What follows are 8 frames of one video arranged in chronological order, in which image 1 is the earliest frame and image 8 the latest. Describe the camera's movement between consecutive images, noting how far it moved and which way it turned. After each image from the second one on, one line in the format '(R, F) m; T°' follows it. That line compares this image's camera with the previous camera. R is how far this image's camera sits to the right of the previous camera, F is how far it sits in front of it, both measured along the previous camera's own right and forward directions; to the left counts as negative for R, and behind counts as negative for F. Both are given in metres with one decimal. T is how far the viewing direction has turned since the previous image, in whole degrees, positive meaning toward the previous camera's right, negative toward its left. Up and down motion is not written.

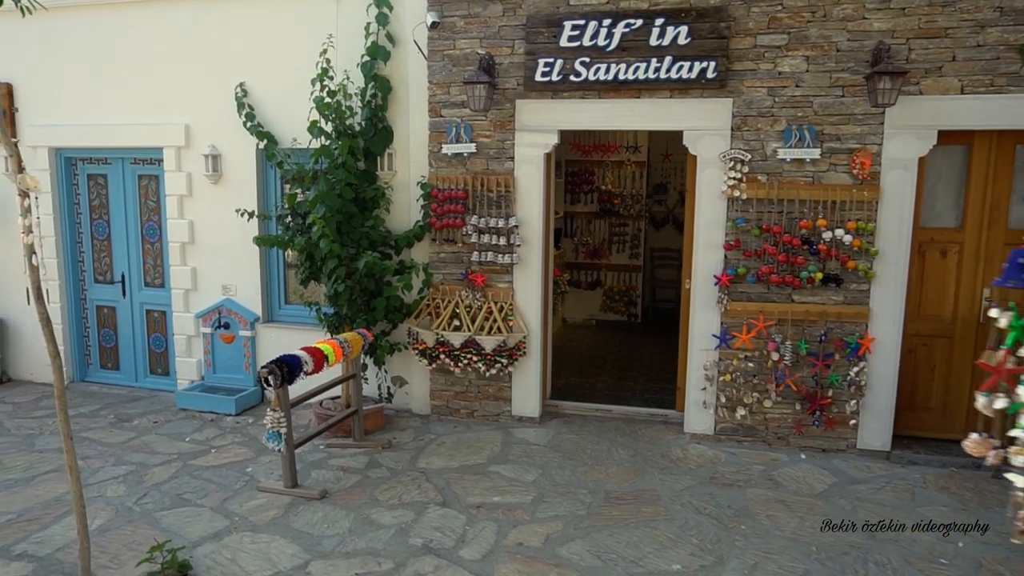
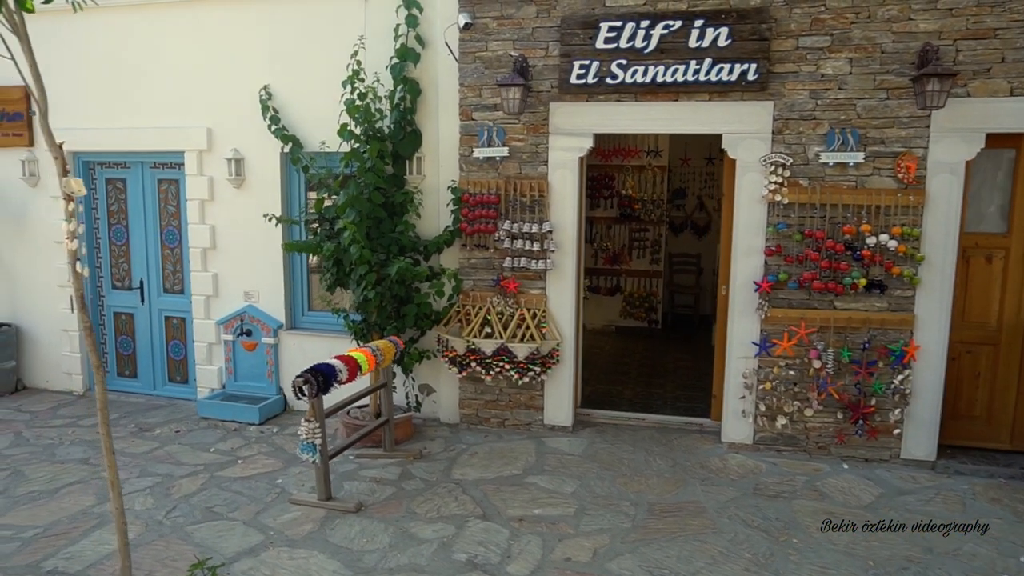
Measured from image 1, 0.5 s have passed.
(-0.3, +0.1) m; 0°
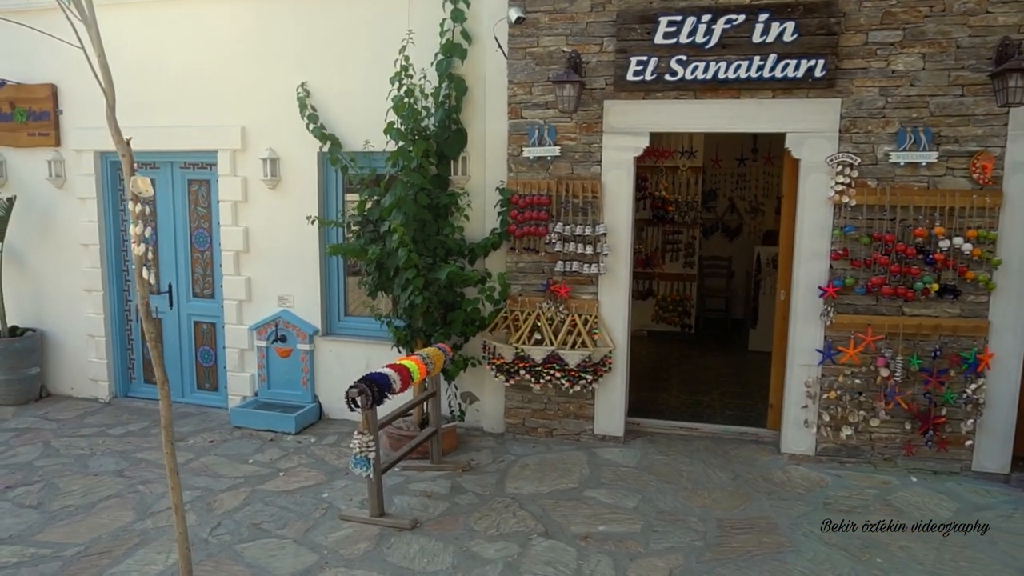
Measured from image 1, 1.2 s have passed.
(-0.4, +0.2) m; 0°
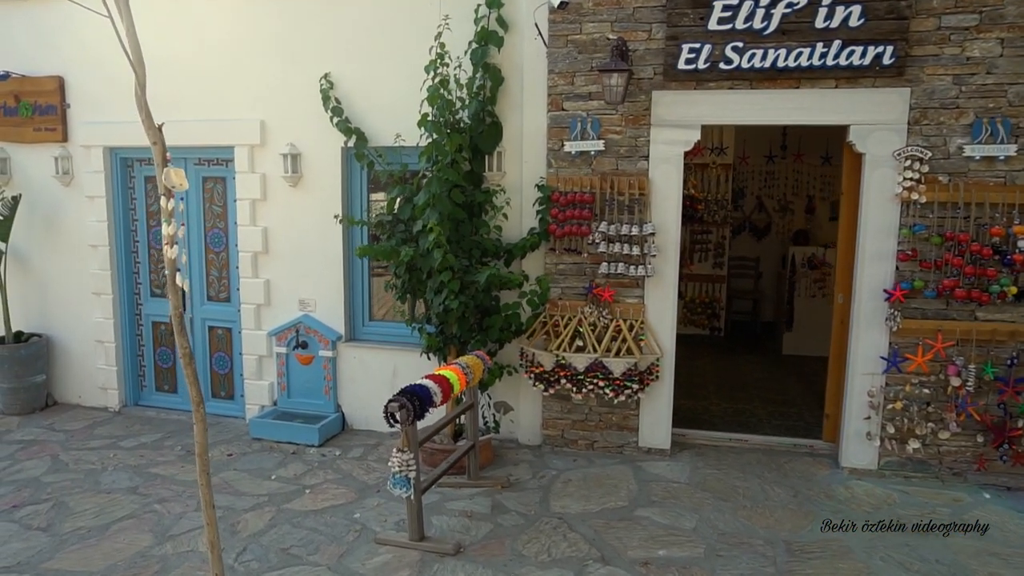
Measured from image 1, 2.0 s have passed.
(-0.3, +0.3) m; 0°
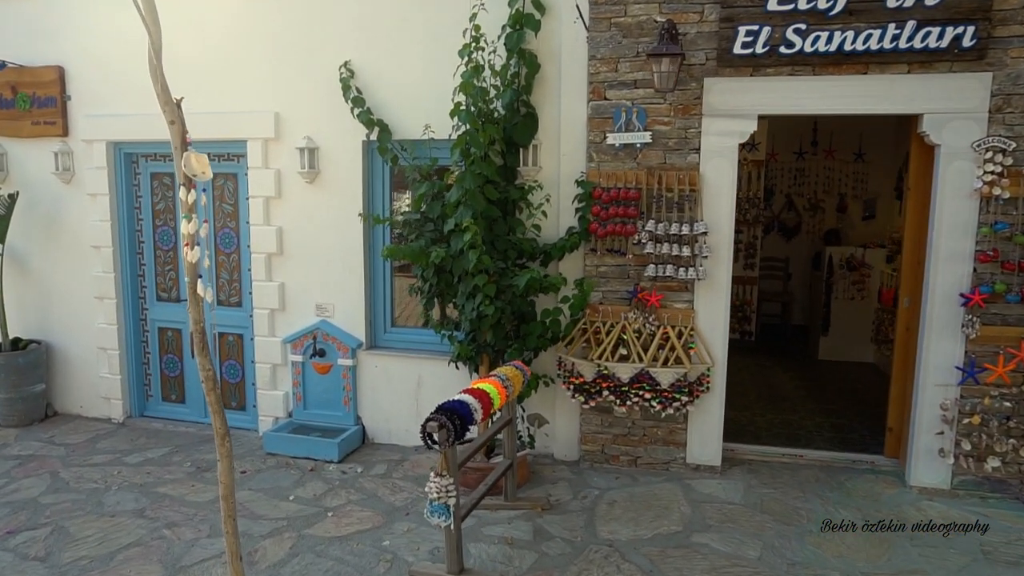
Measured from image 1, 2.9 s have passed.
(-0.2, +0.4) m; 0°
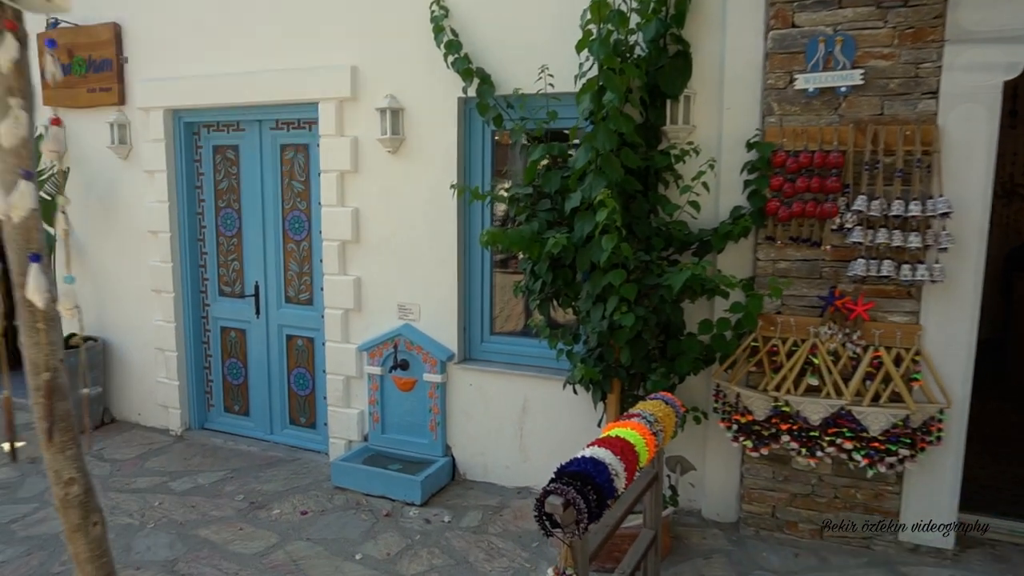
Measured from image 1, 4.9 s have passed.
(-0.2, +1.1) m; -7°
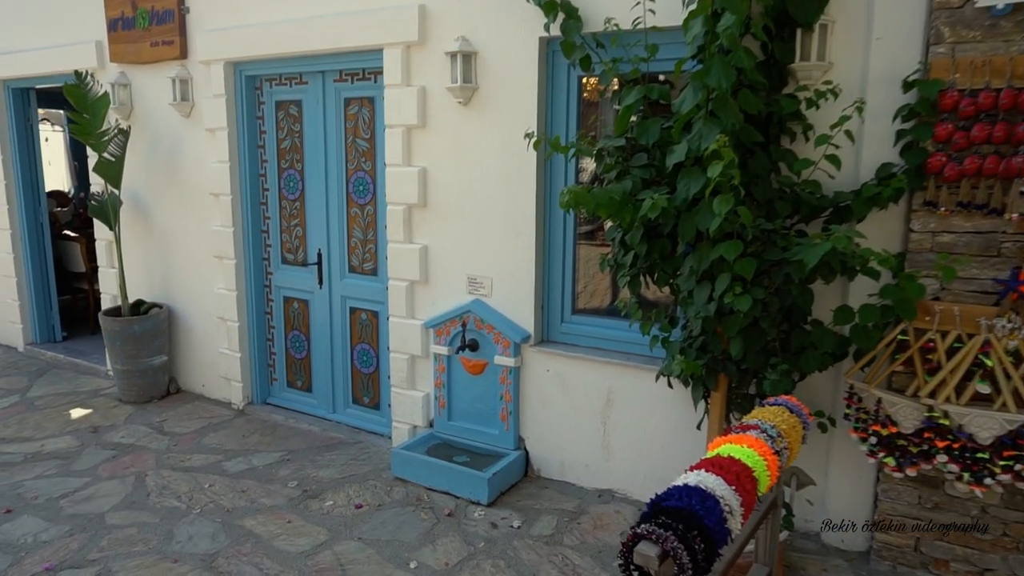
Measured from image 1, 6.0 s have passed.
(0.0, +0.5) m; -7°
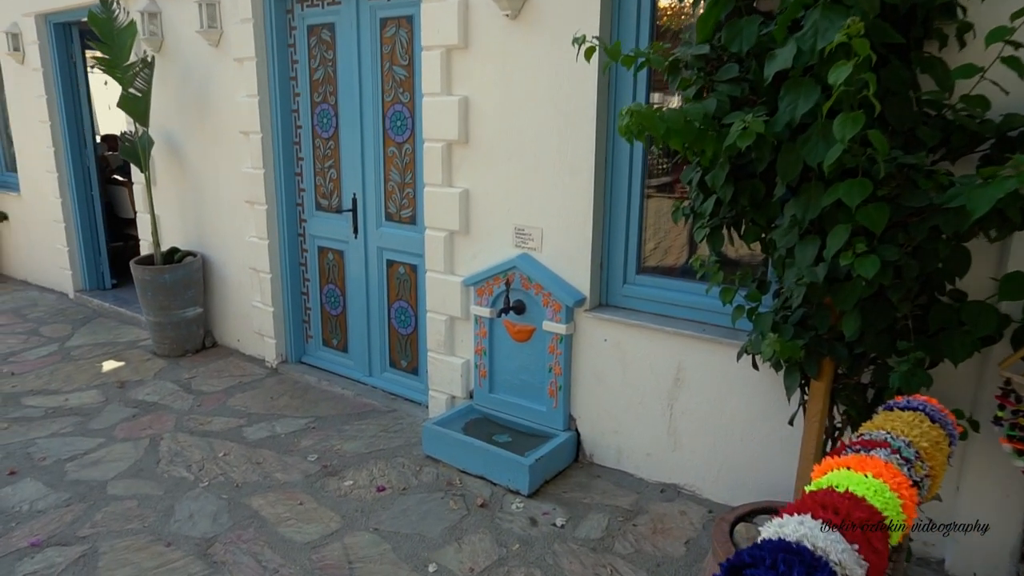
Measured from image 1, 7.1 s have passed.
(+0.1, +0.6) m; -6°
